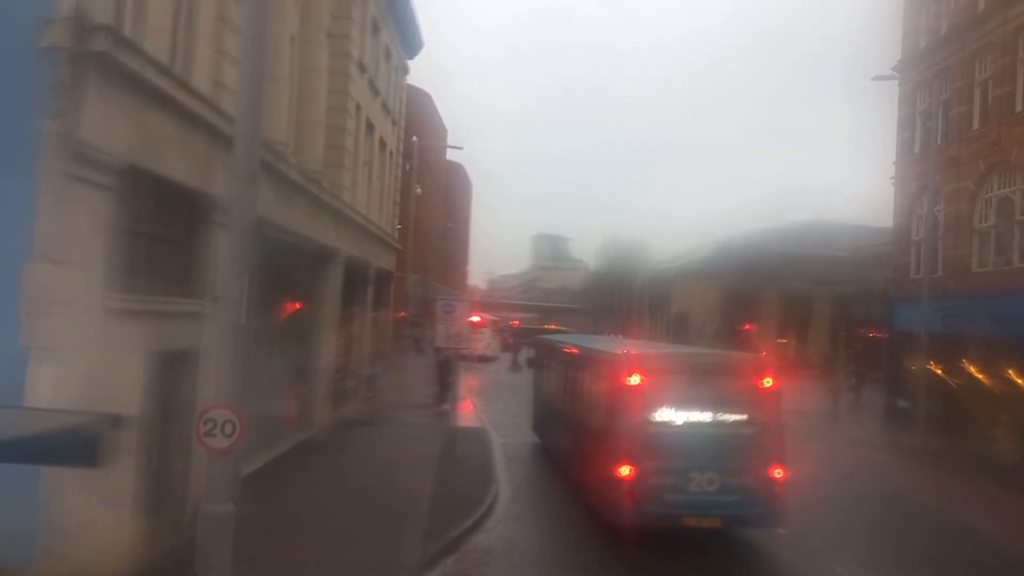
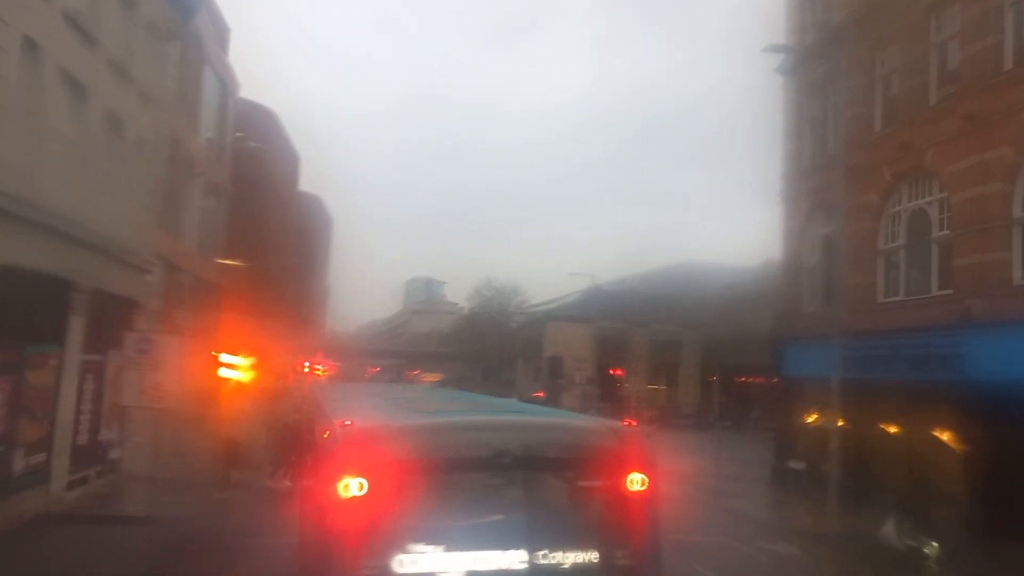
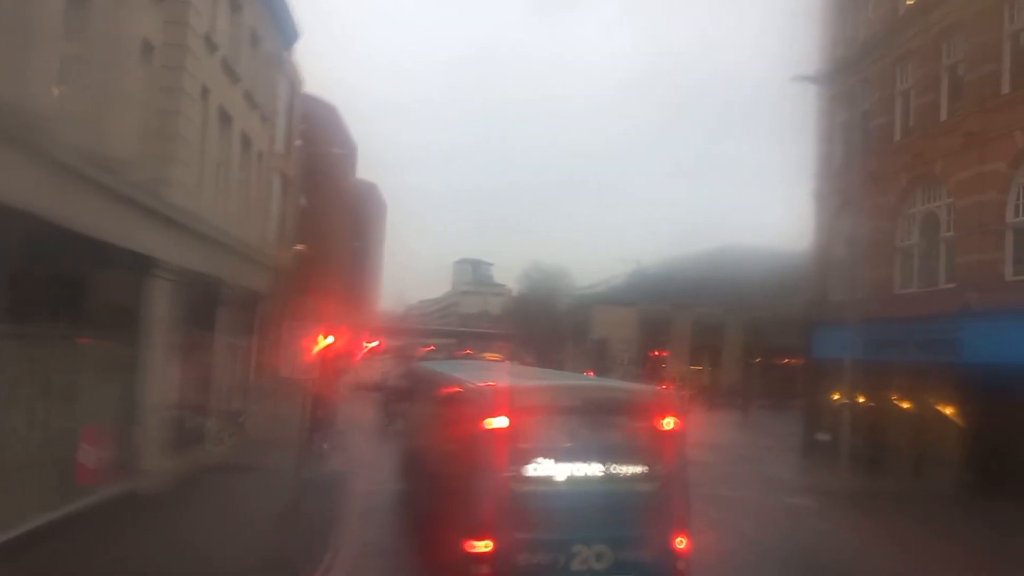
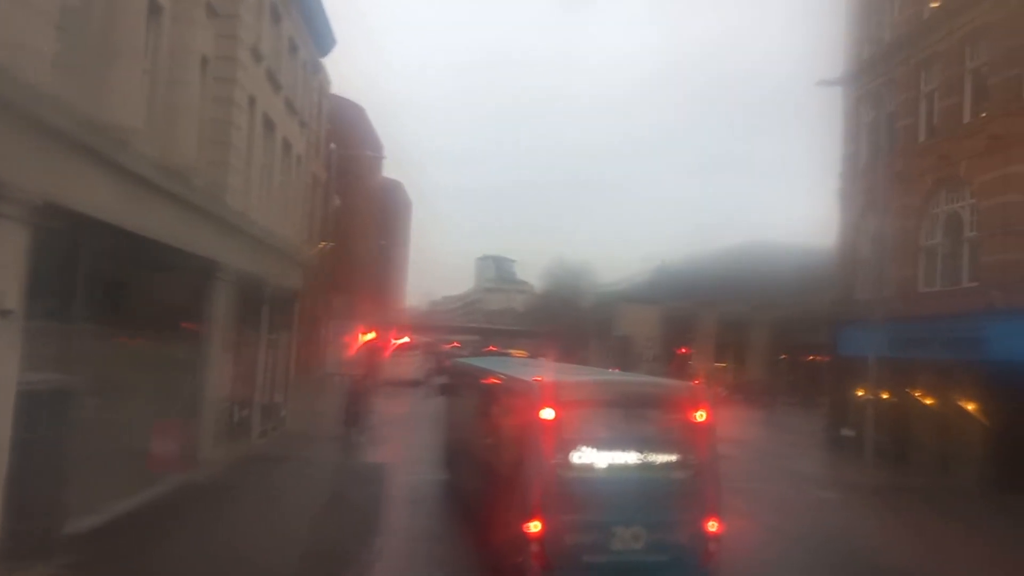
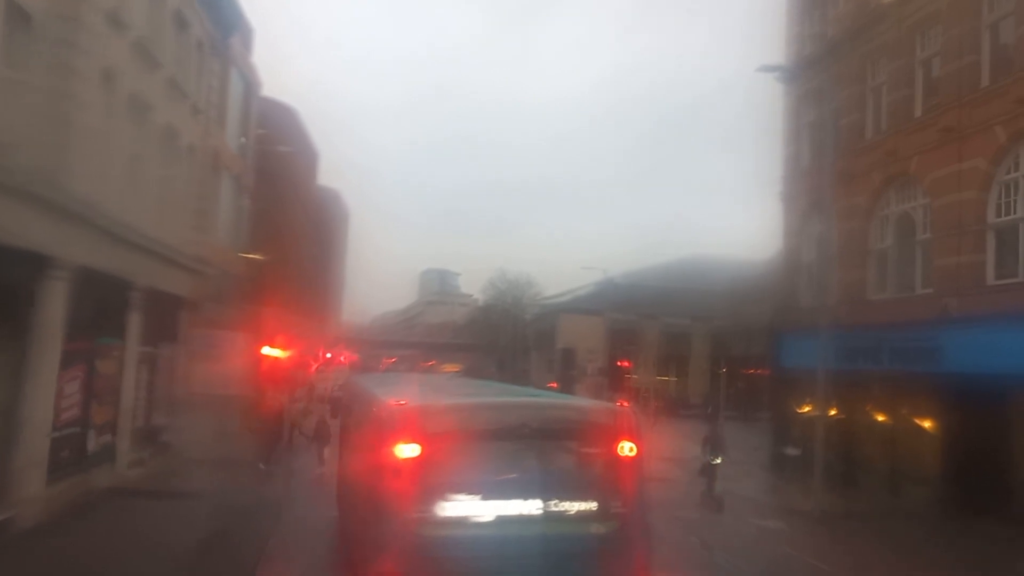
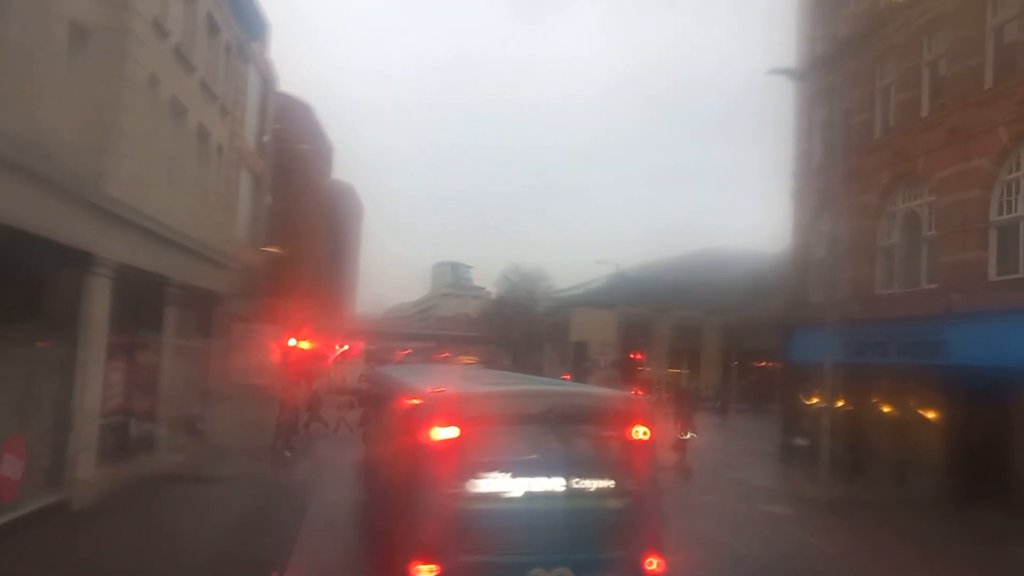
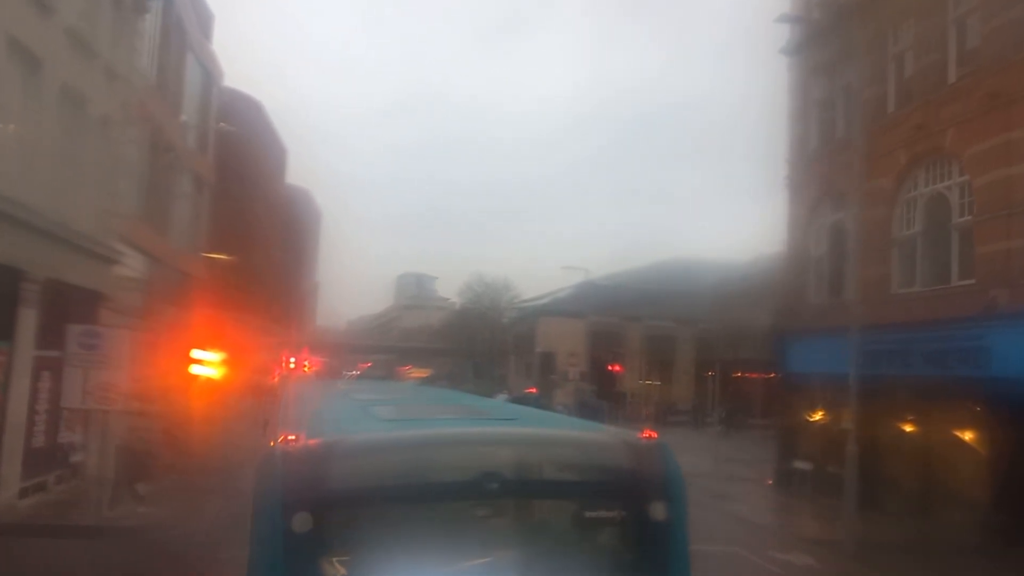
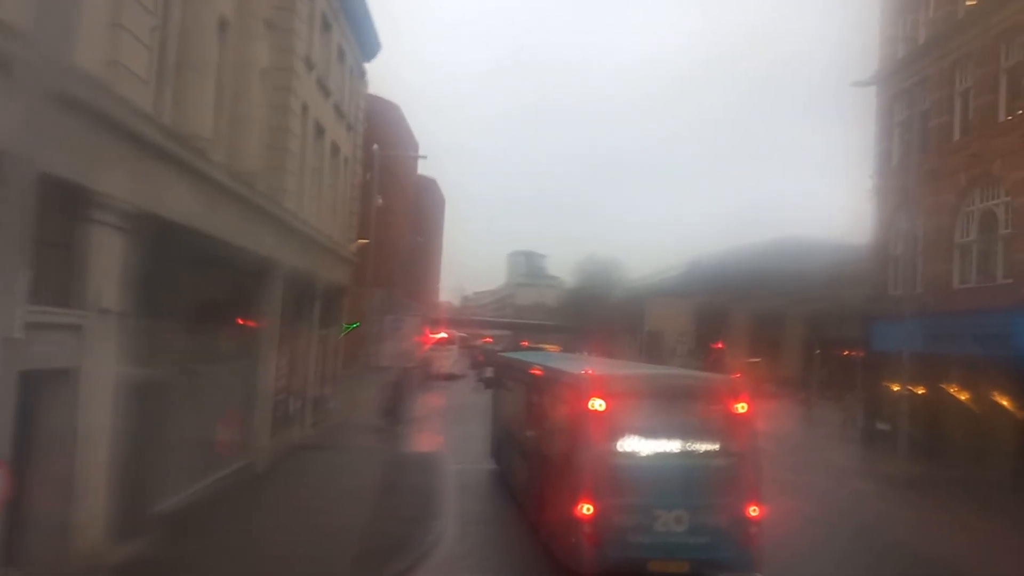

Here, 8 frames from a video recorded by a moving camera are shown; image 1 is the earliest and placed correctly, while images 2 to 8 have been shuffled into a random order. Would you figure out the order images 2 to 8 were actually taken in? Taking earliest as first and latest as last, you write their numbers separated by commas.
8, 4, 3, 6, 5, 2, 7
